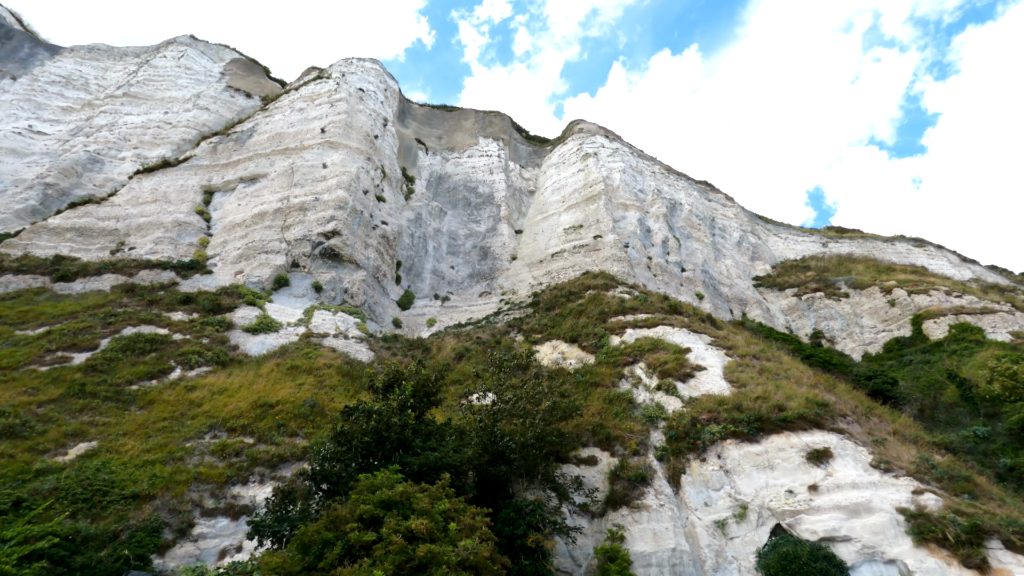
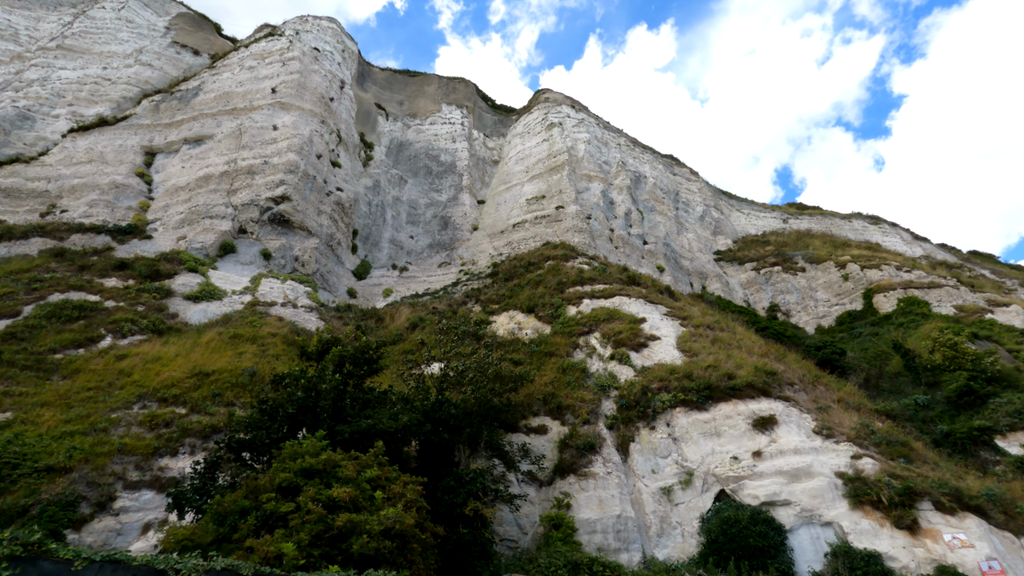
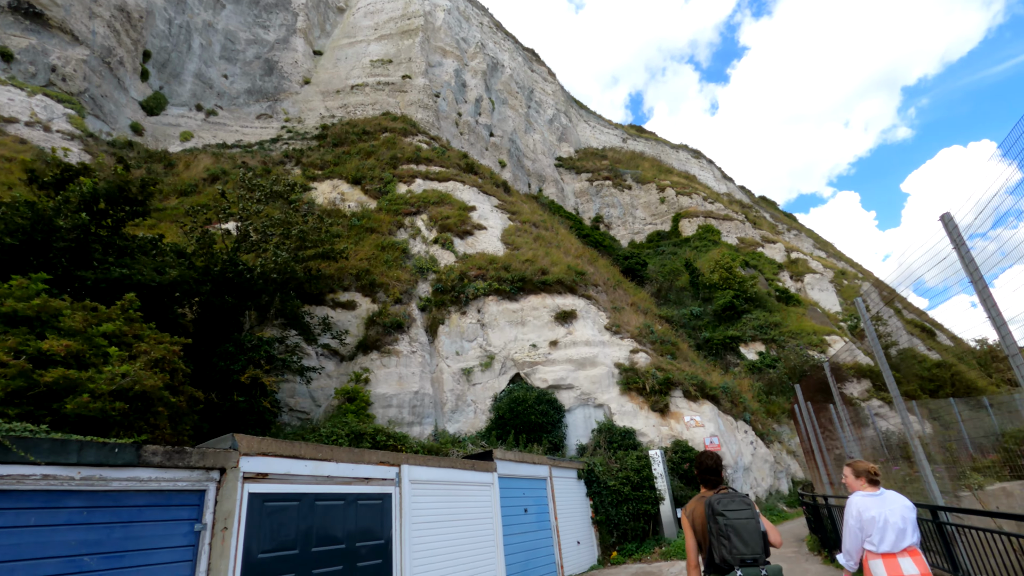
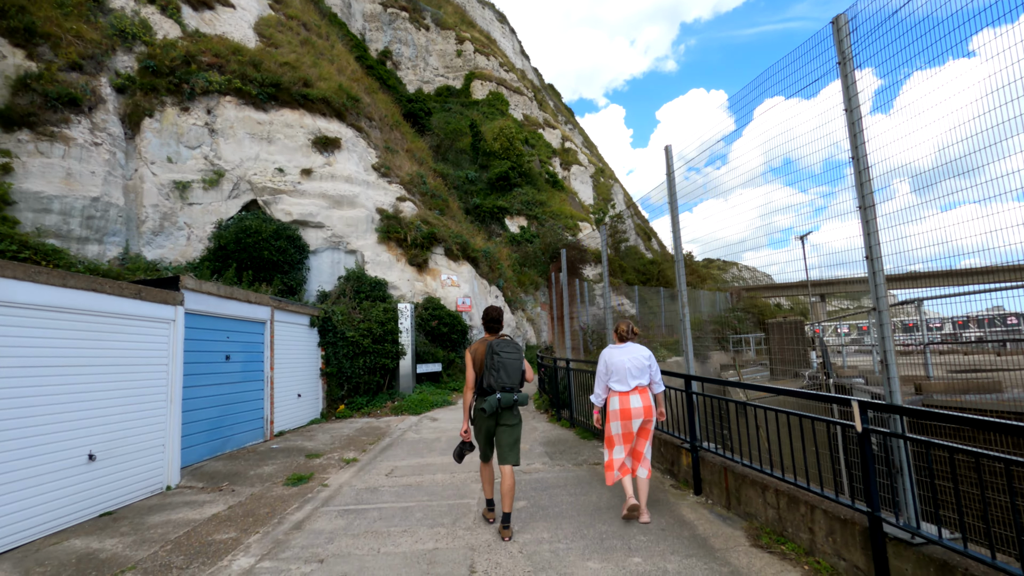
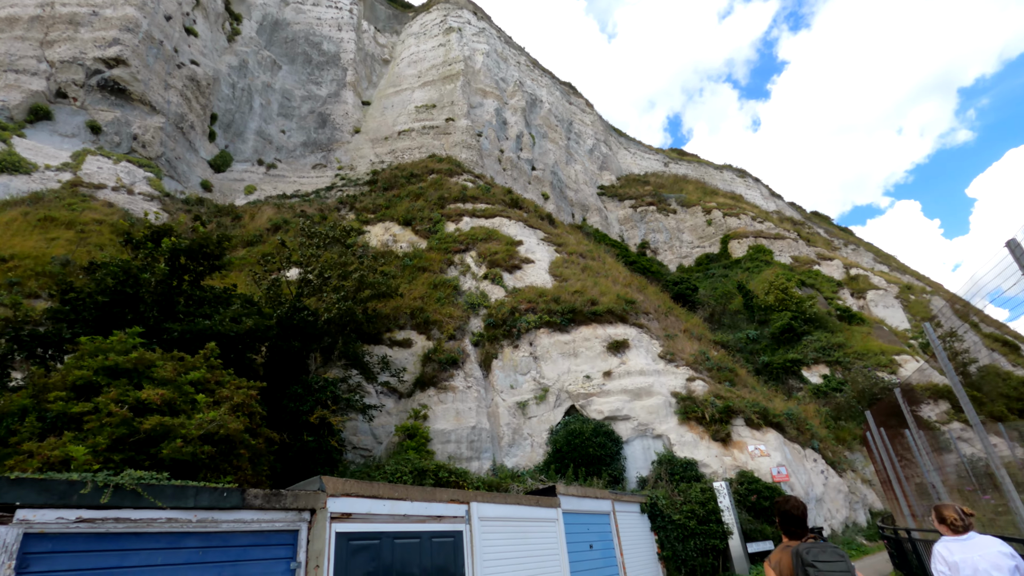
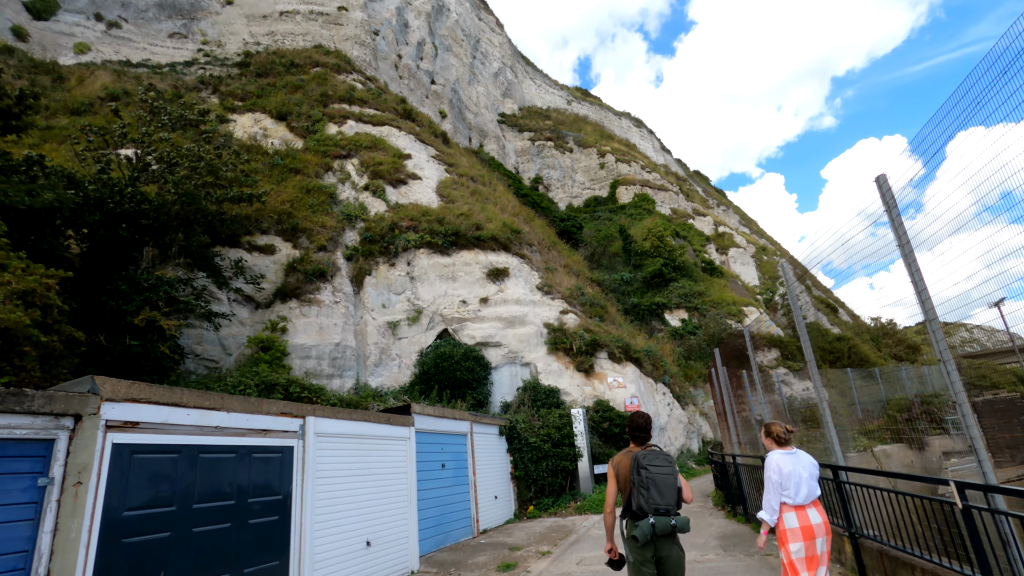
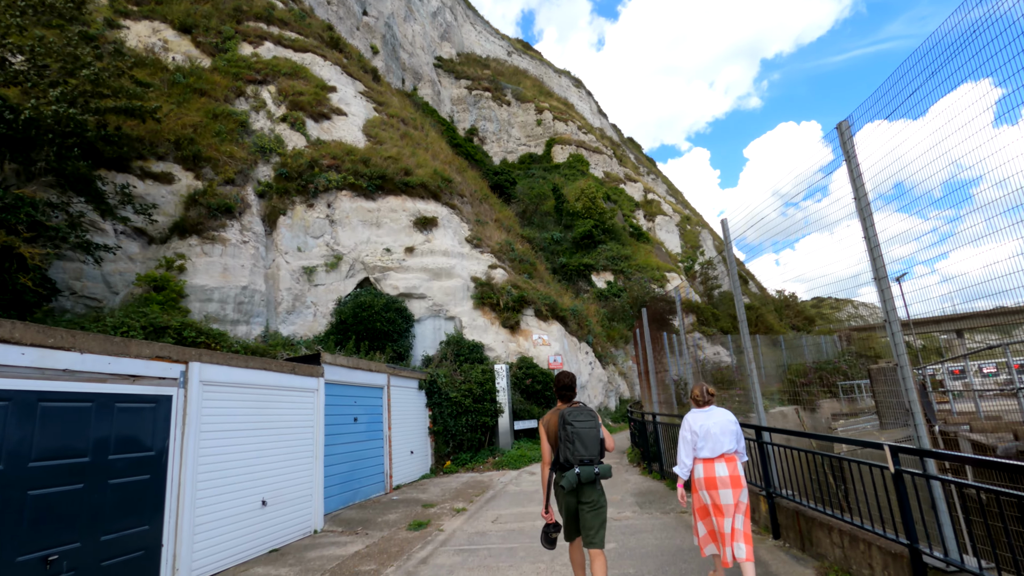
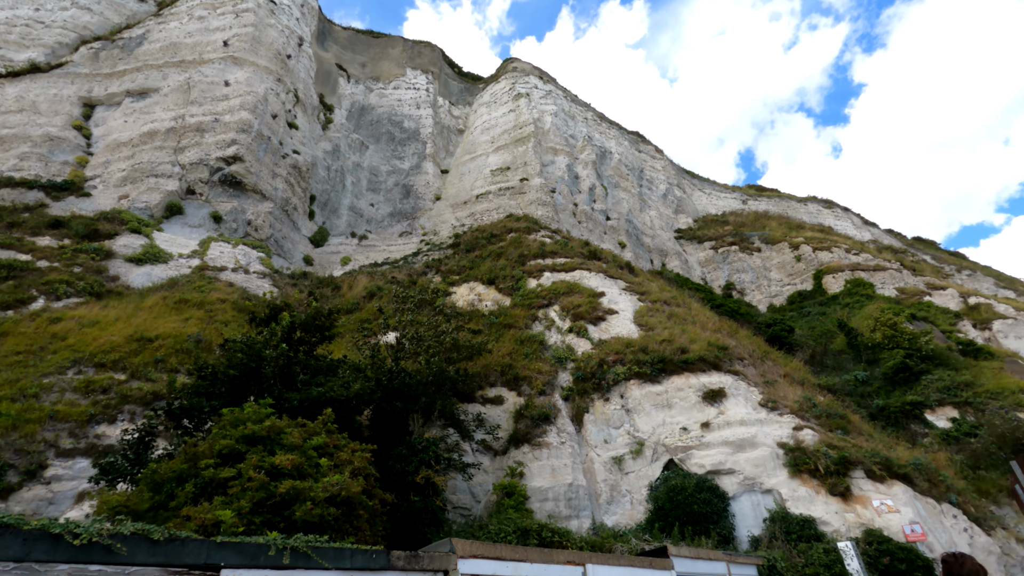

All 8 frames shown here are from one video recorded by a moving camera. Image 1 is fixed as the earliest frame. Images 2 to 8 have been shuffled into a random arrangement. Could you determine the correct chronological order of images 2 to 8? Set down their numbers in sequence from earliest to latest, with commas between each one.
2, 8, 5, 3, 6, 7, 4
